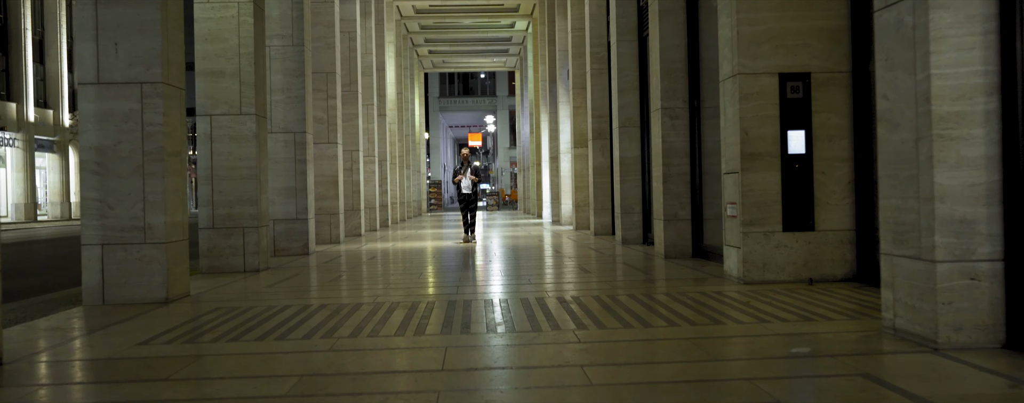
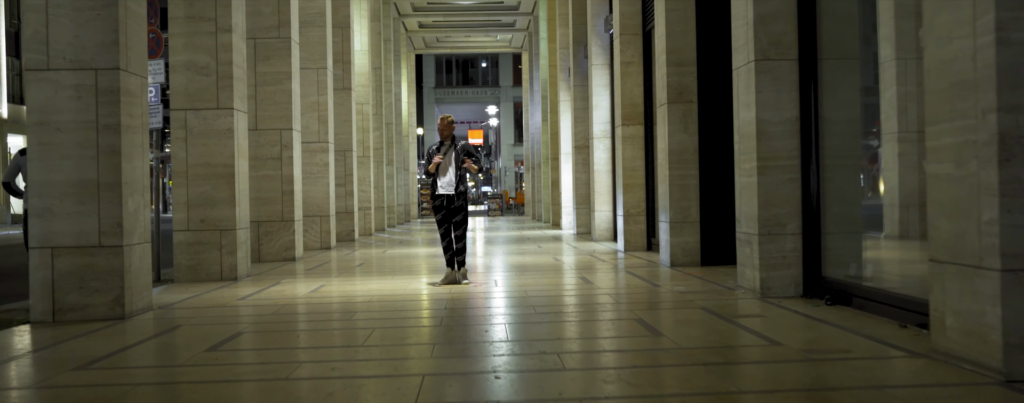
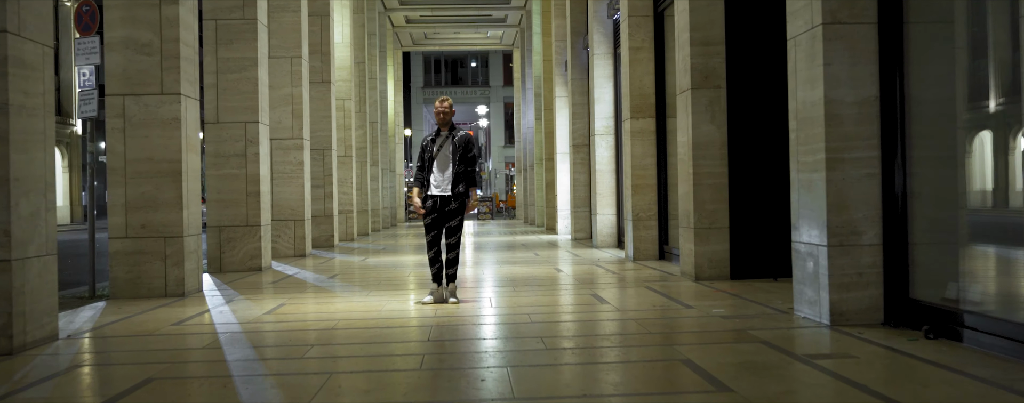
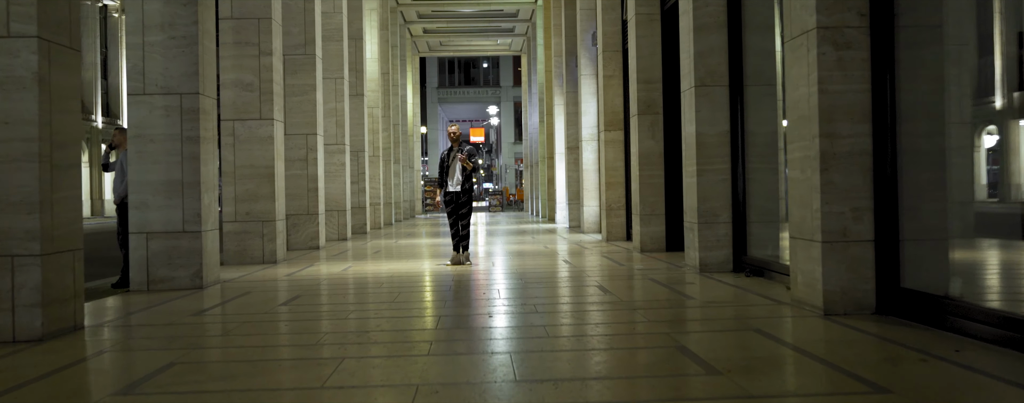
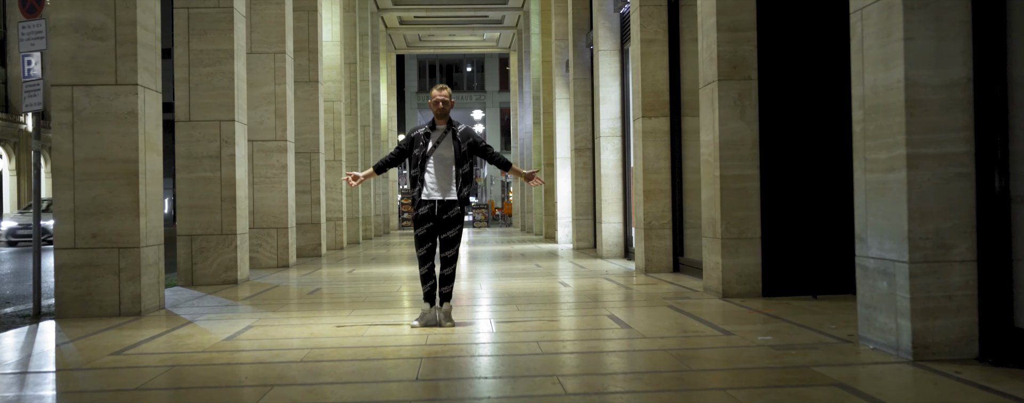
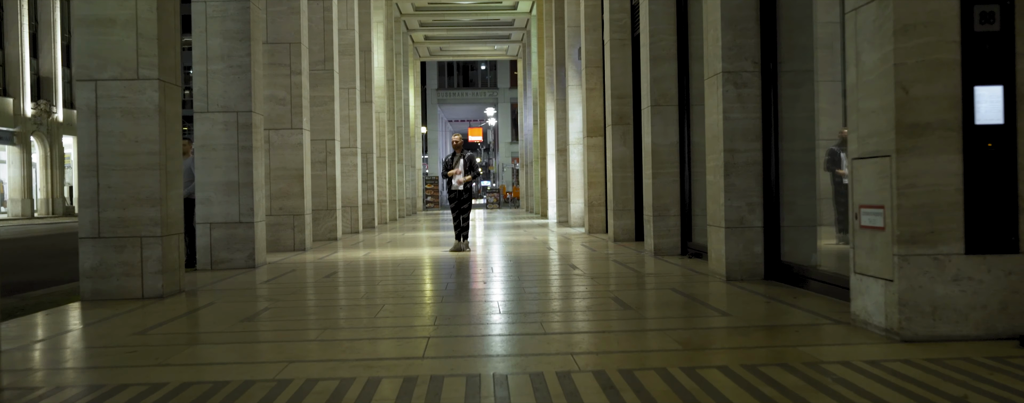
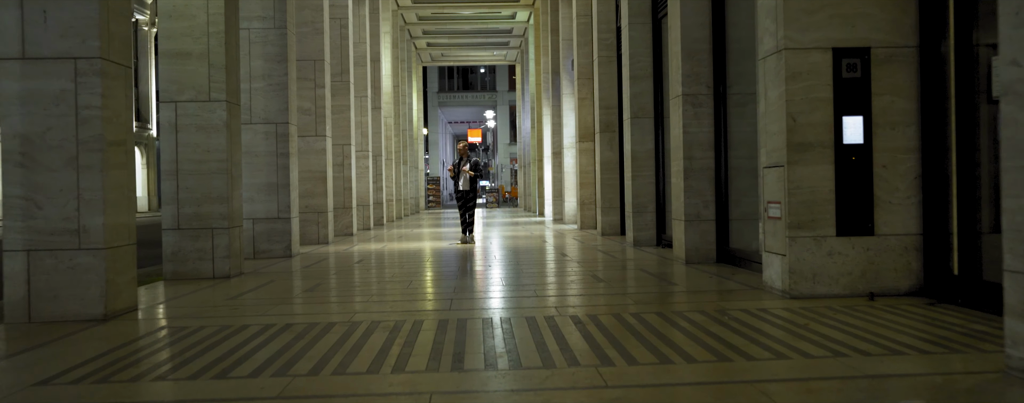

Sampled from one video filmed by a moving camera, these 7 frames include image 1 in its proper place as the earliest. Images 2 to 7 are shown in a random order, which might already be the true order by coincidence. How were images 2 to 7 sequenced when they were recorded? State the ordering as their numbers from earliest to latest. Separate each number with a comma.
7, 6, 4, 2, 3, 5
